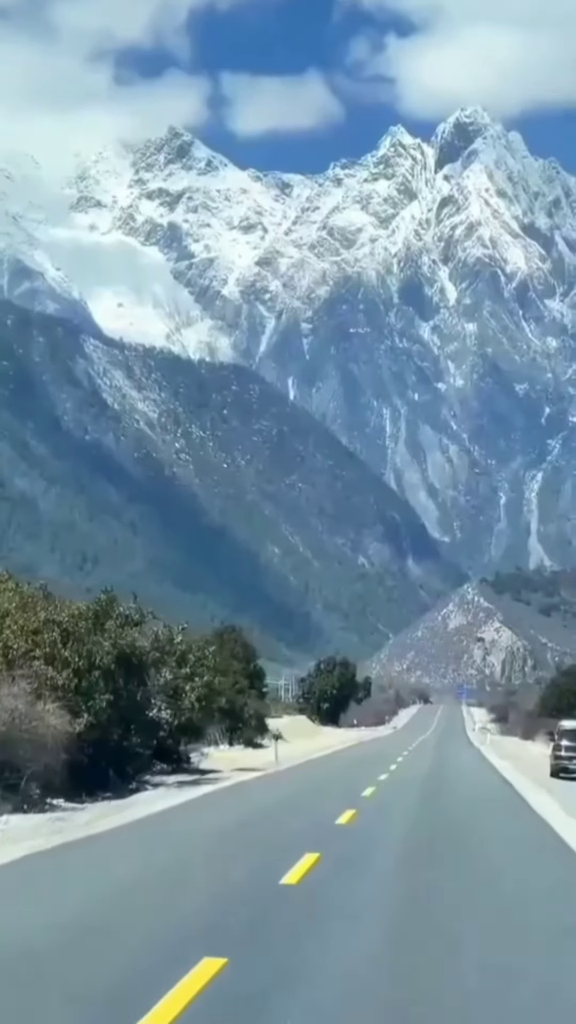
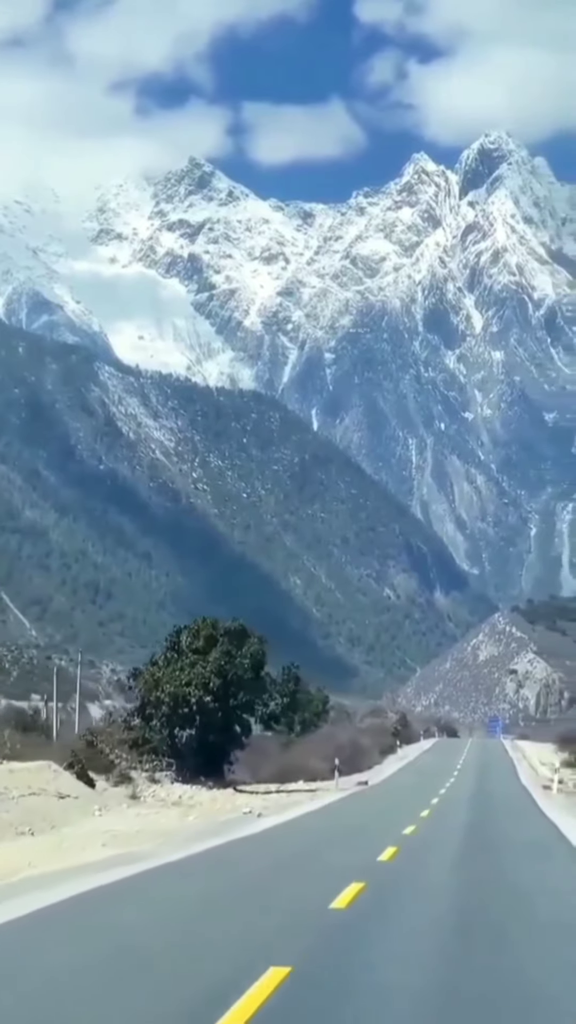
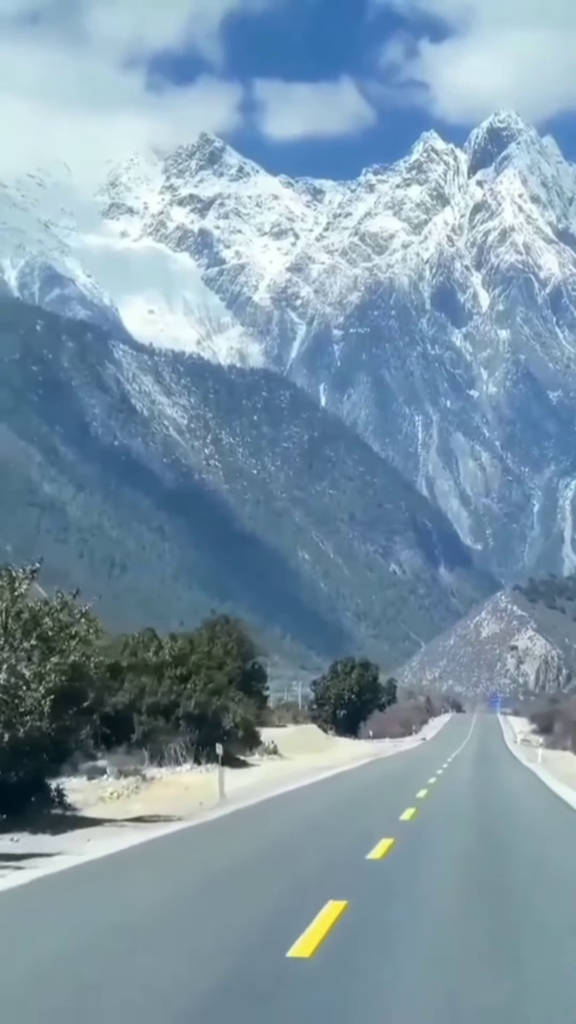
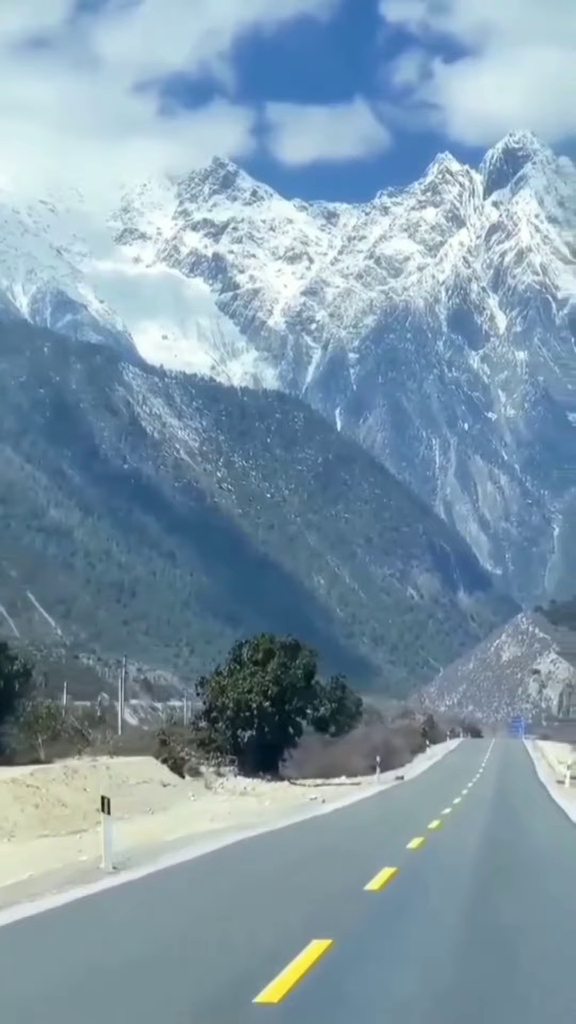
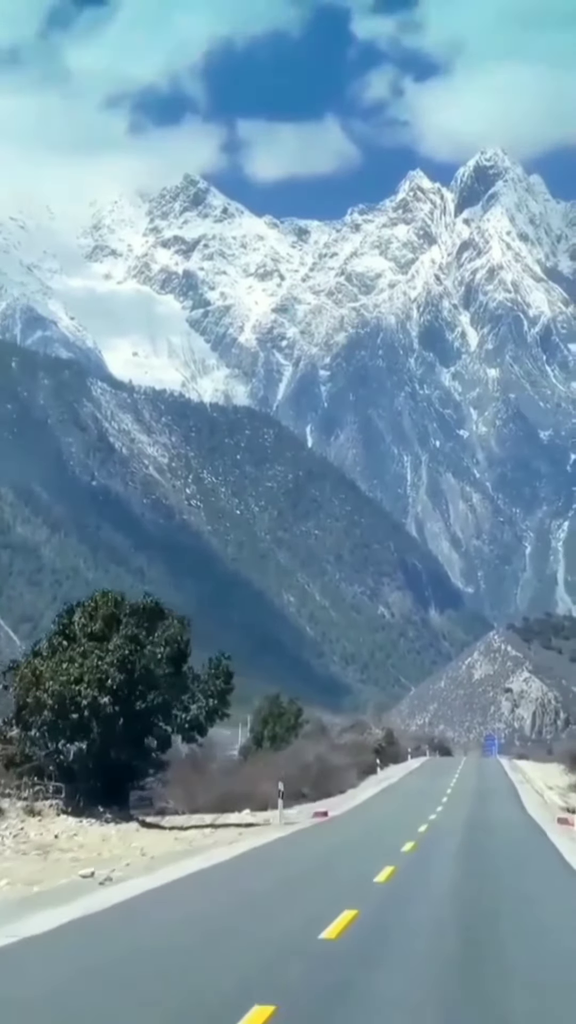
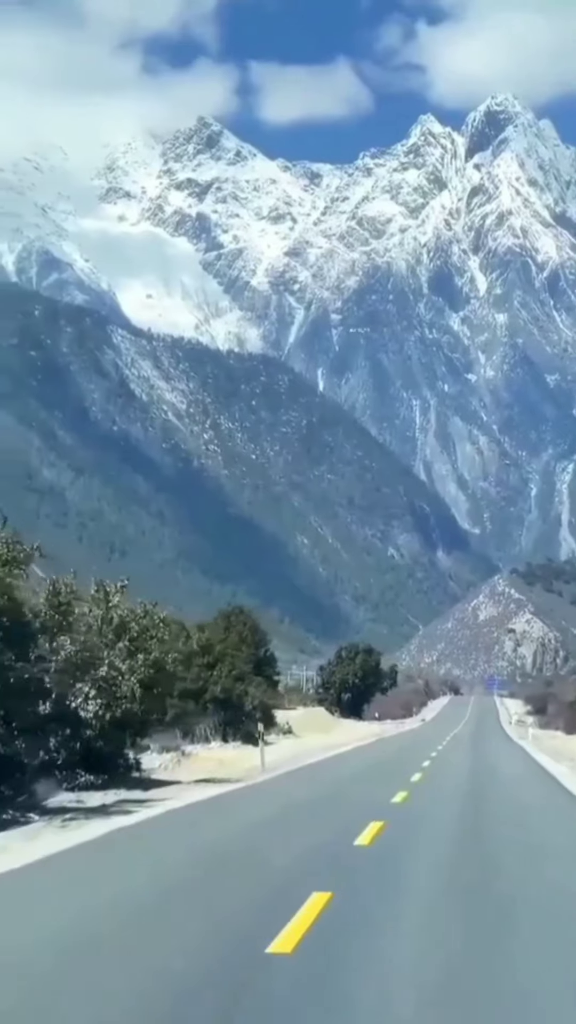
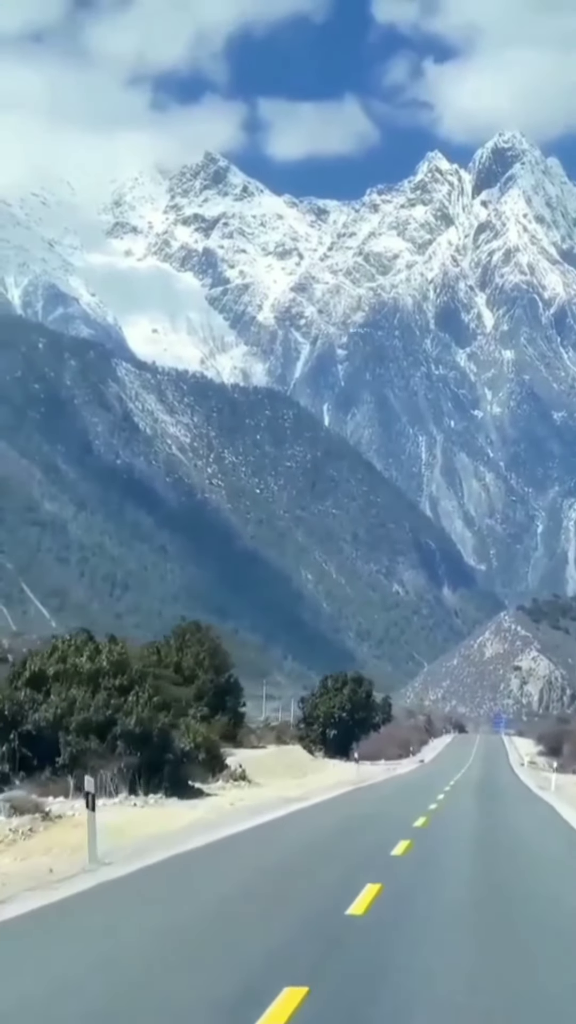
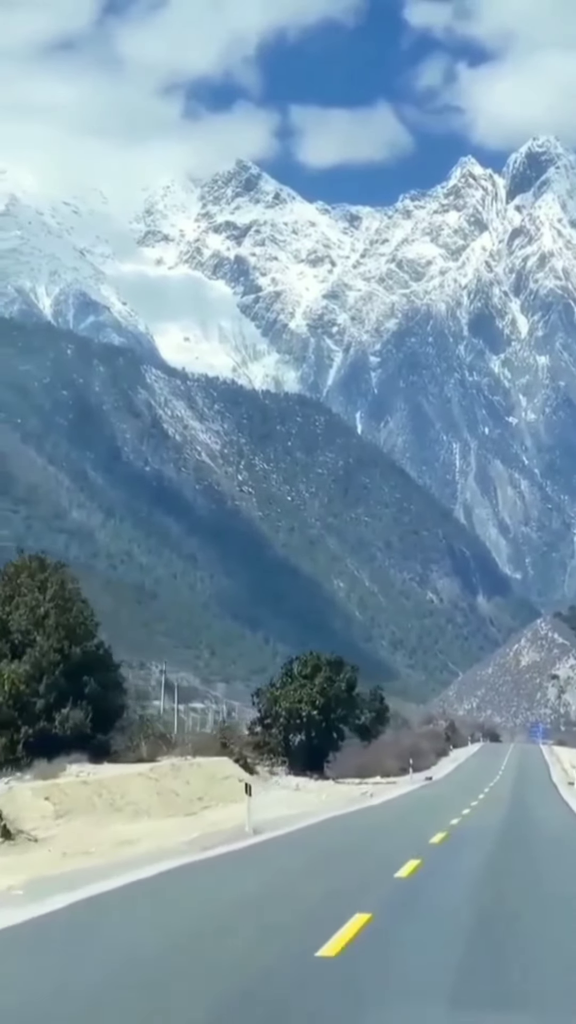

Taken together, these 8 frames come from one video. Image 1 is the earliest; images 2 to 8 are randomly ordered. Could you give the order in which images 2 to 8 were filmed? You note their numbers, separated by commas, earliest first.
6, 3, 7, 8, 4, 2, 5
